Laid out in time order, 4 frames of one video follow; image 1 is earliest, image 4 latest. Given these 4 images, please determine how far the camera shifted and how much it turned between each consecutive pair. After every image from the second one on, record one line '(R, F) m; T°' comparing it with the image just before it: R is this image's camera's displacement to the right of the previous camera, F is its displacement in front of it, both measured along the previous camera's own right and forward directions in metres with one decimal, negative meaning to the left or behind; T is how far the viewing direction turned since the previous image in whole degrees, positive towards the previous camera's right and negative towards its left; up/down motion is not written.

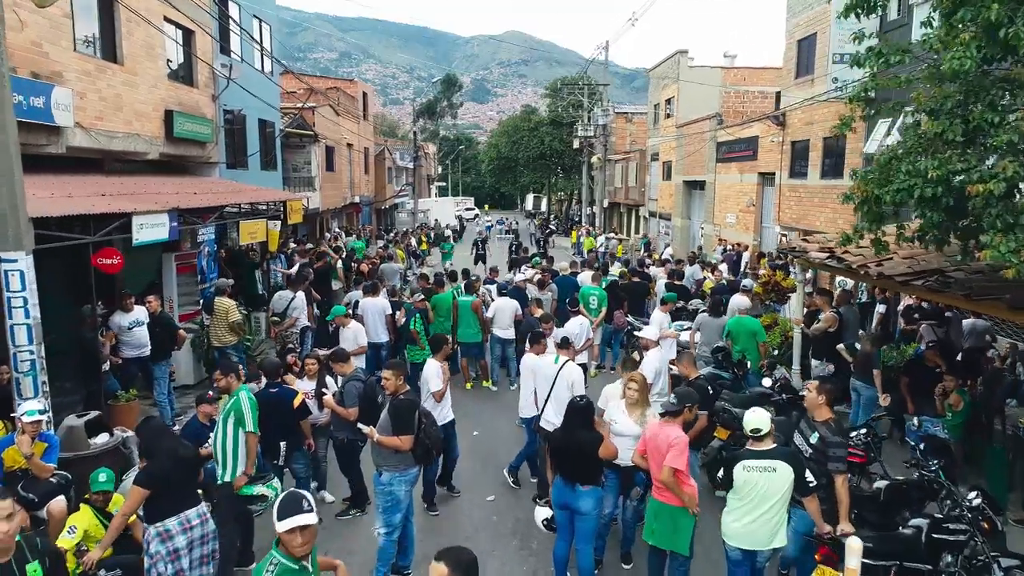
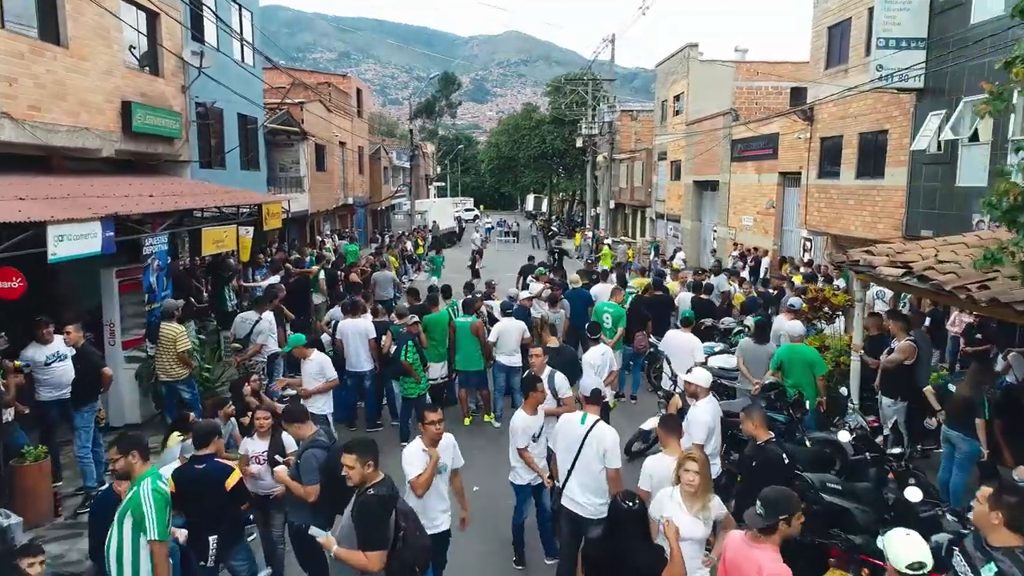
(-0.1, +1.8) m; 0°
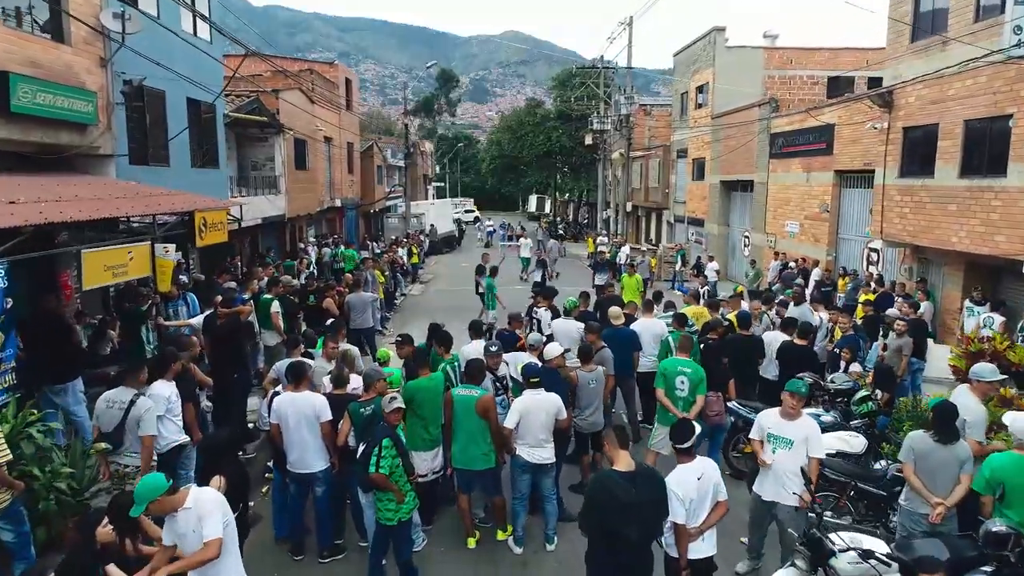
(-0.3, +3.6) m; 0°
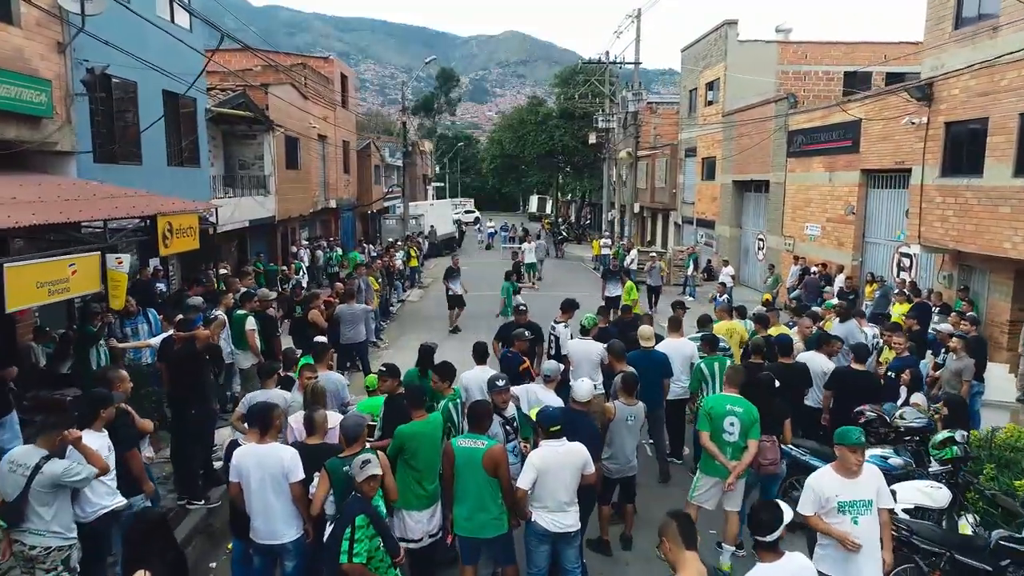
(-0.1, +1.3) m; 0°
